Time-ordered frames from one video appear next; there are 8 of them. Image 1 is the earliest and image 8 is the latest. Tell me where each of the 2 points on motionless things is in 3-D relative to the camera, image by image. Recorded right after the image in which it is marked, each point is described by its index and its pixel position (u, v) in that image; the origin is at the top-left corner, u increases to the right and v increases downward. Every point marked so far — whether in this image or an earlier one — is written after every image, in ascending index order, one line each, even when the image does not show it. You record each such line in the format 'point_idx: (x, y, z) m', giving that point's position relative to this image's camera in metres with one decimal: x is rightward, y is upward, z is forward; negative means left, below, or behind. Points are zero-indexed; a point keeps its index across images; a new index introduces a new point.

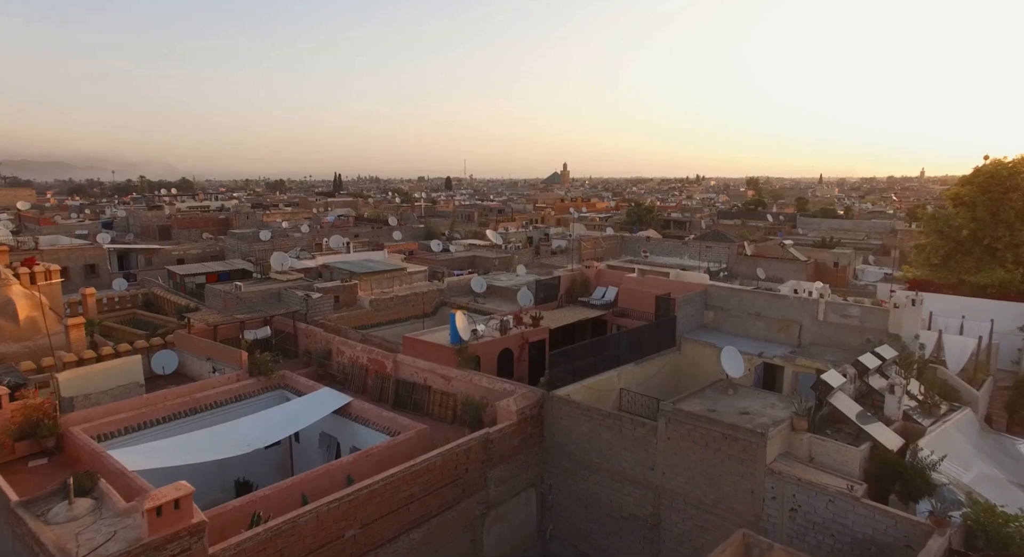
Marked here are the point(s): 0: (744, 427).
0: (+3.2, -2.0, +8.7) m
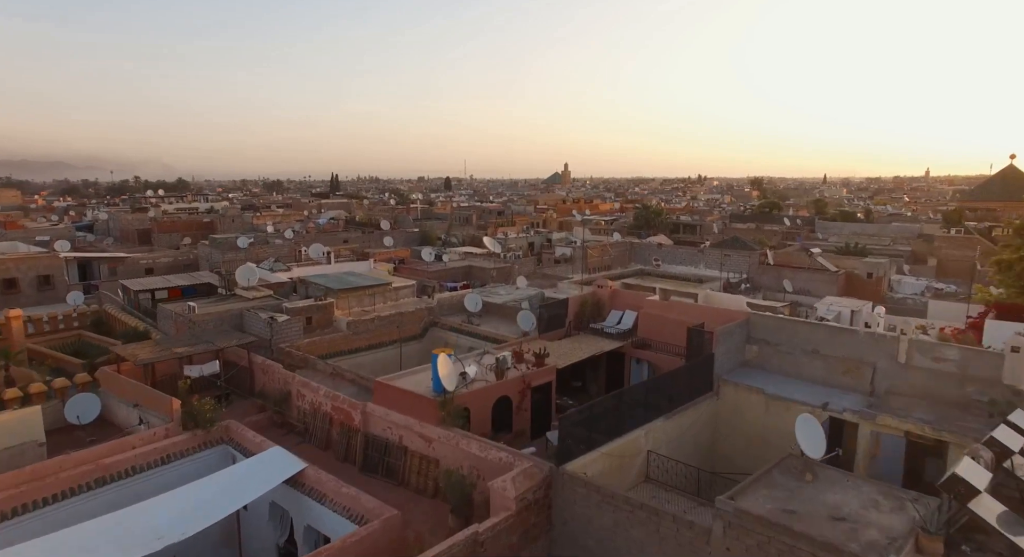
0: (+3.1, -2.5, +6.0) m
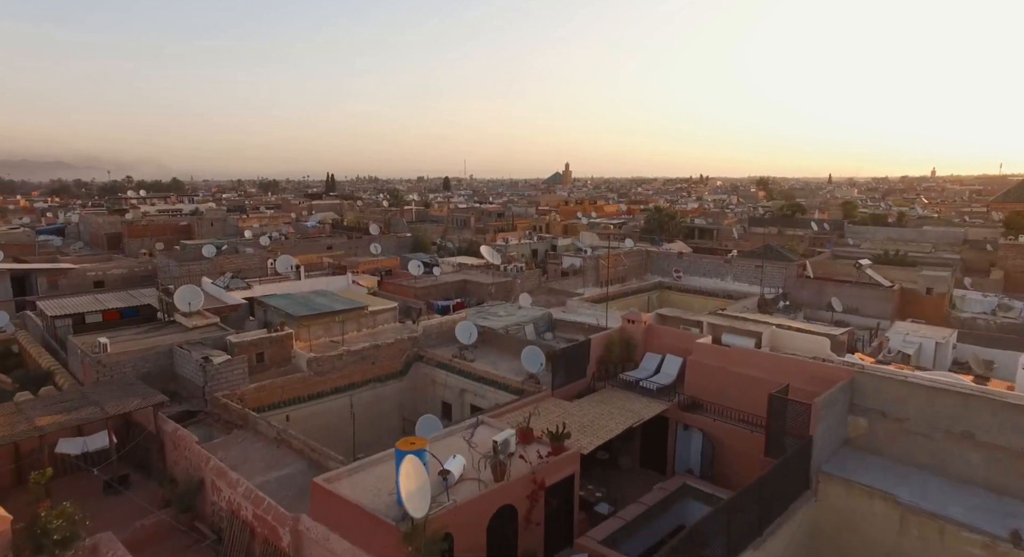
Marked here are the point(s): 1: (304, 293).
0: (+3.2, -3.1, +2.4) m
1: (-6.0, -0.4, +18.4) m
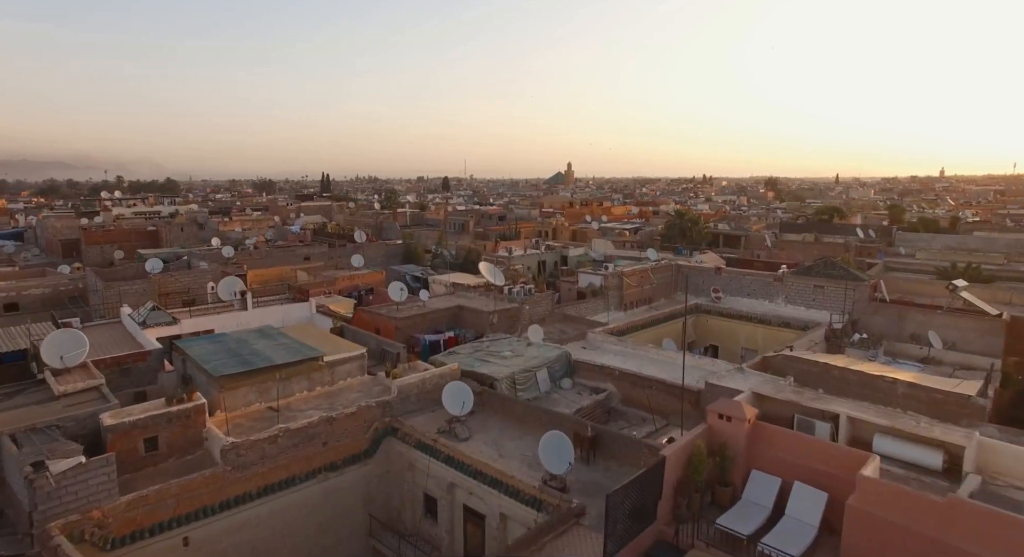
0: (+3.4, -3.8, -2.3) m
1: (-5.8, -1.2, +13.7) m
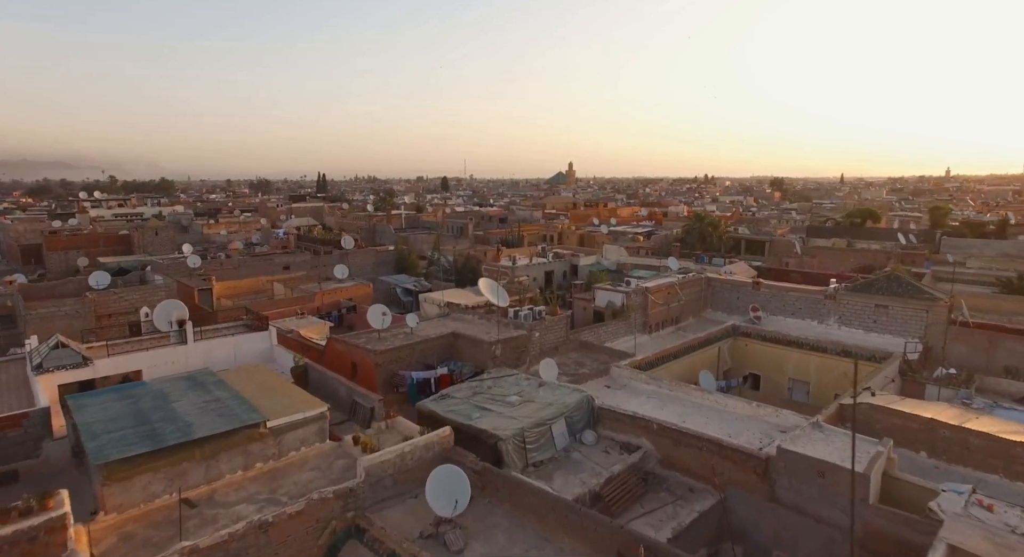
0: (+3.5, -4.4, -5.6) m
1: (-5.6, -1.7, +10.4) m
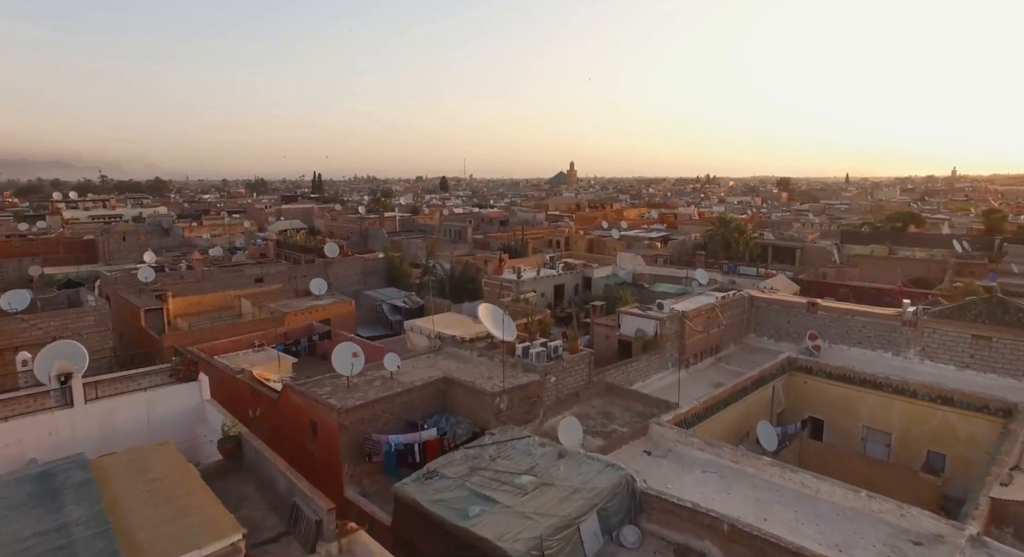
0: (+3.7, -4.9, -9.1) m
1: (-5.5, -2.2, +6.9) m
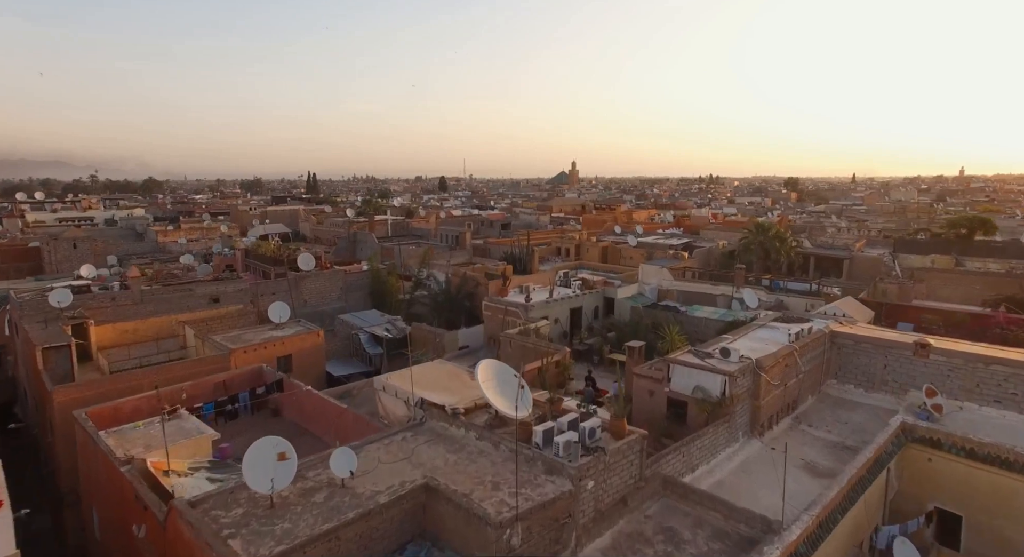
0: (+3.9, -5.6, -13.4) m
1: (-5.3, -2.9, +2.6) m
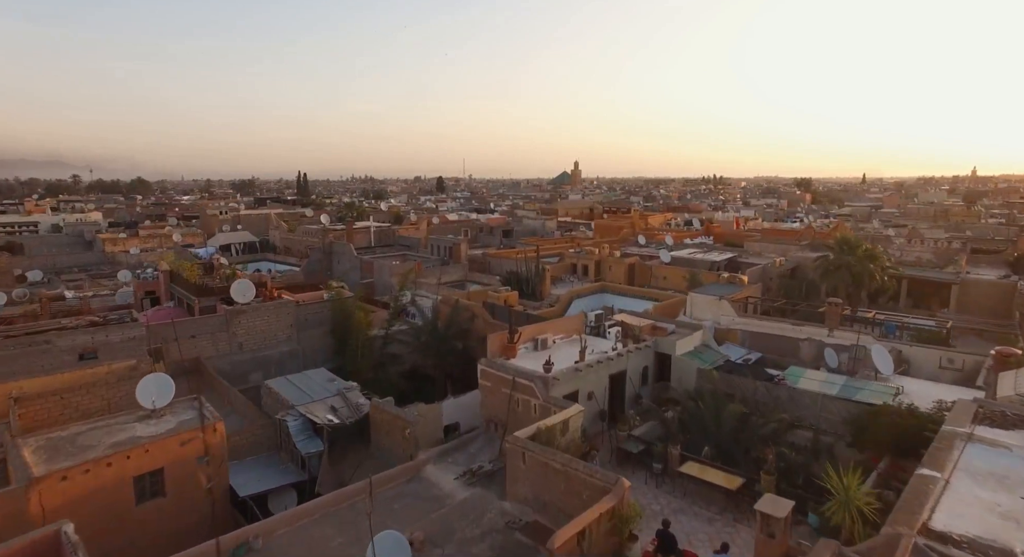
0: (+4.2, -6.6, -20.1) m
1: (-5.0, -3.9, -4.1) m
